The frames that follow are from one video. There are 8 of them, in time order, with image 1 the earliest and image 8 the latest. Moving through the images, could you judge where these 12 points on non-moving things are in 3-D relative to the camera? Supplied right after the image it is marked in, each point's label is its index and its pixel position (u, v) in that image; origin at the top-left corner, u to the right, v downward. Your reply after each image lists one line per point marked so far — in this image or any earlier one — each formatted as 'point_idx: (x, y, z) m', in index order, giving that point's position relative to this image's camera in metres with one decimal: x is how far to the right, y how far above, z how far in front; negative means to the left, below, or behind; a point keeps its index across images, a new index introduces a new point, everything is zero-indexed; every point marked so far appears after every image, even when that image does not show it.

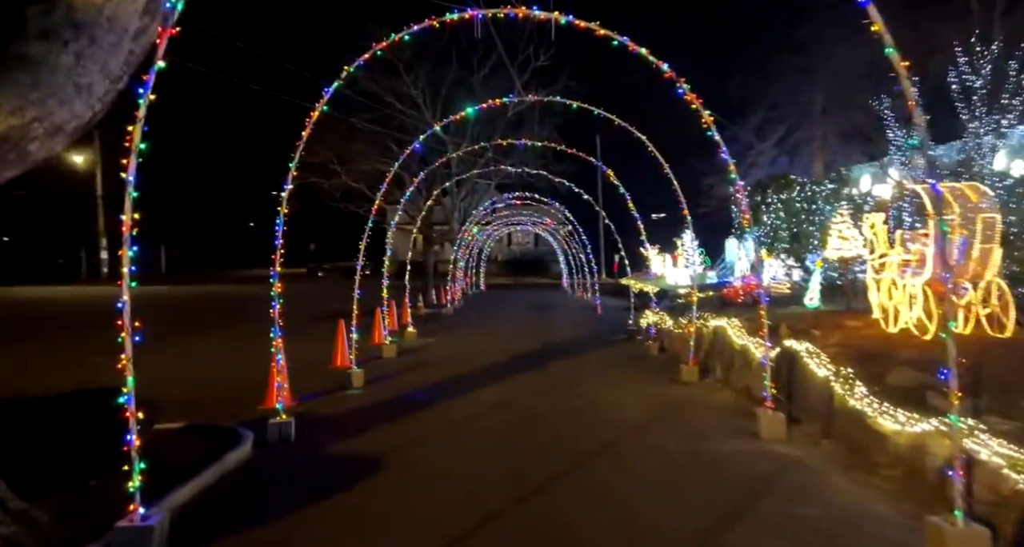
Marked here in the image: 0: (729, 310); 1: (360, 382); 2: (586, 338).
0: (+5.2, -1.0, +13.0) m
1: (-2.9, -2.1, +10.4) m
2: (+2.4, -2.1, +17.0) m
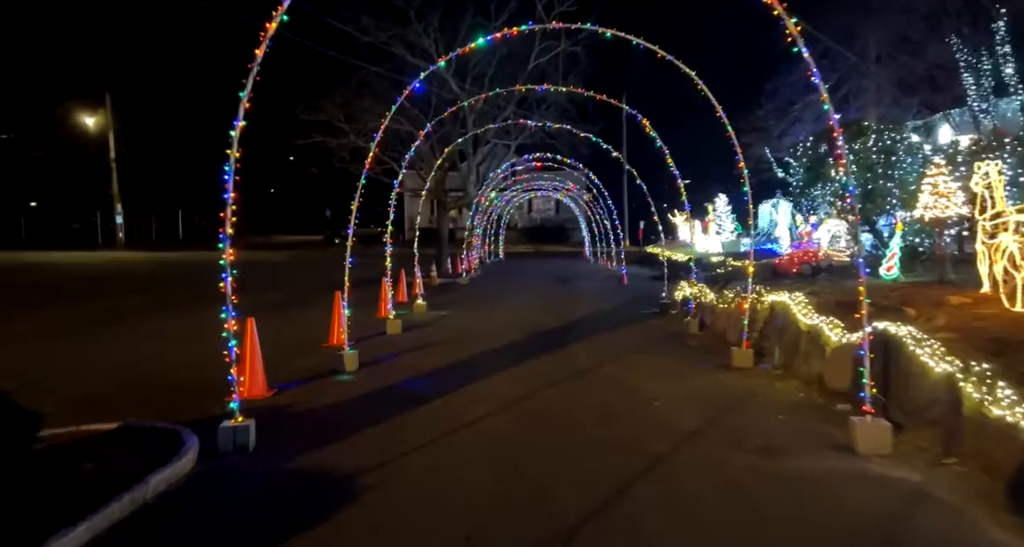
0: (+5.6, -0.3, +11.2) m
1: (-2.6, -1.5, +9.0) m
2: (+3.0, -1.2, +15.4) m
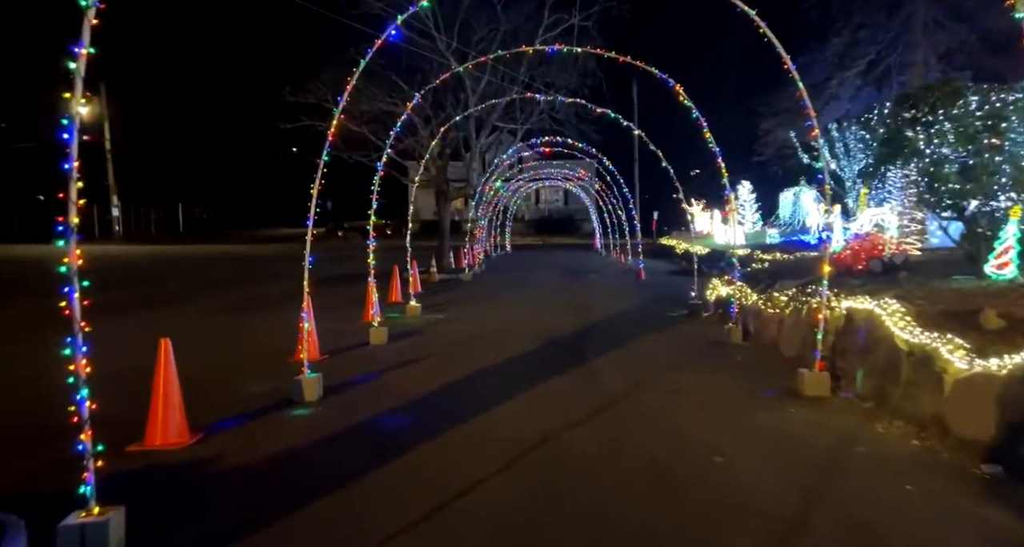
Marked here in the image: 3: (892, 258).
0: (+5.7, -0.2, +9.2) m
1: (-2.5, -1.5, +7.1) m
2: (+3.1, -1.1, +13.5) m
3: (+7.2, +0.2, +10.2) m
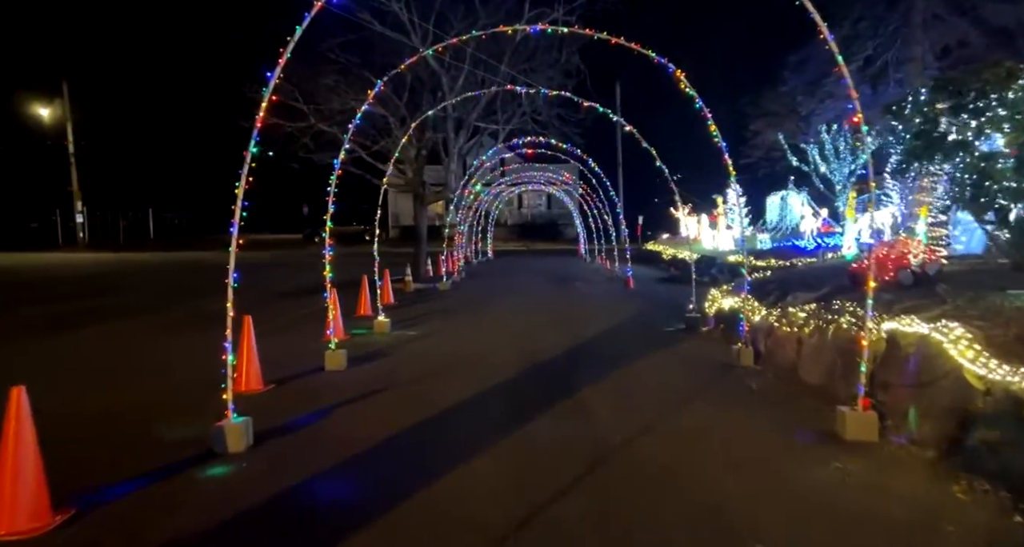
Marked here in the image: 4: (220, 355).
0: (+5.4, -0.4, +8.1) m
1: (-2.8, -1.7, +5.7) m
2: (+2.7, -1.3, +12.2) m
3: (+6.8, +0.1, +9.1) m
4: (-6.7, -1.8, +12.5) m
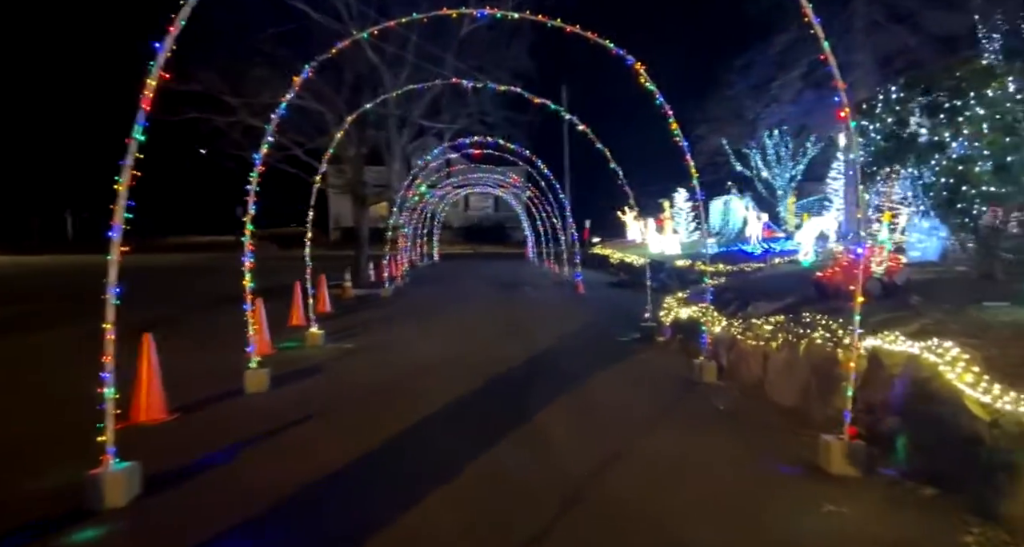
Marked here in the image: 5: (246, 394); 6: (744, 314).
0: (+4.6, -0.5, +7.7) m
1: (-3.2, -1.9, +4.5) m
2: (+1.6, -1.5, +11.5) m
3: (+6.0, -0.1, +8.8) m
4: (-7.8, -2.0, +10.9) m
5: (-4.1, -1.8, +8.9) m
6: (+3.9, -0.7, +9.2) m
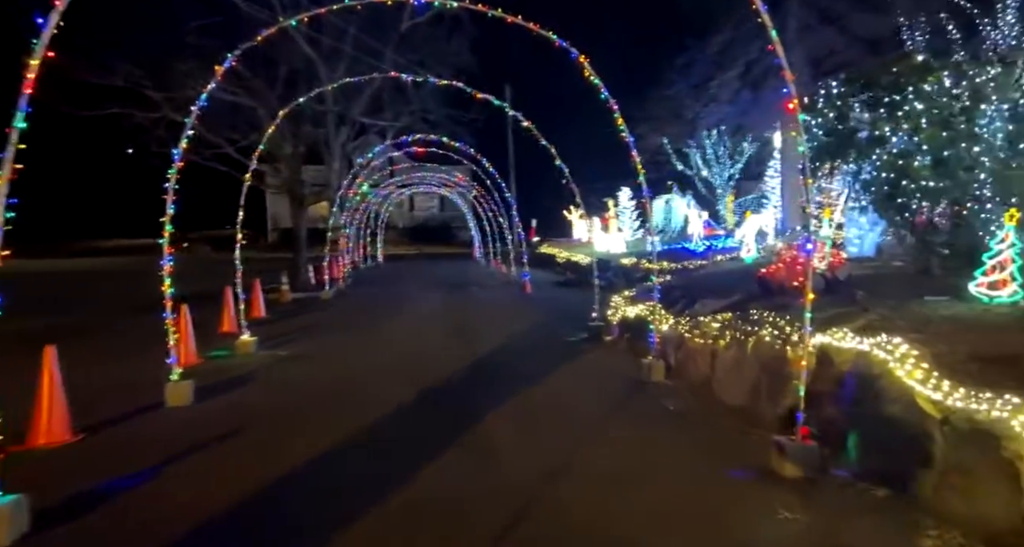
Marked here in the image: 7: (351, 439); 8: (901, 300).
0: (+3.8, -0.5, +7.6) m
1: (-3.7, -1.9, +3.8) m
2: (+0.4, -1.4, +11.2) m
3: (+5.1, 0.0, +8.9) m
4: (-8.8, -2.1, +9.7) m
5: (-4.9, -1.9, +8.0) m
6: (+2.9, -0.6, +9.1) m
7: (-1.9, -1.9, +6.2) m
8: (+4.5, -0.3, +6.4) m
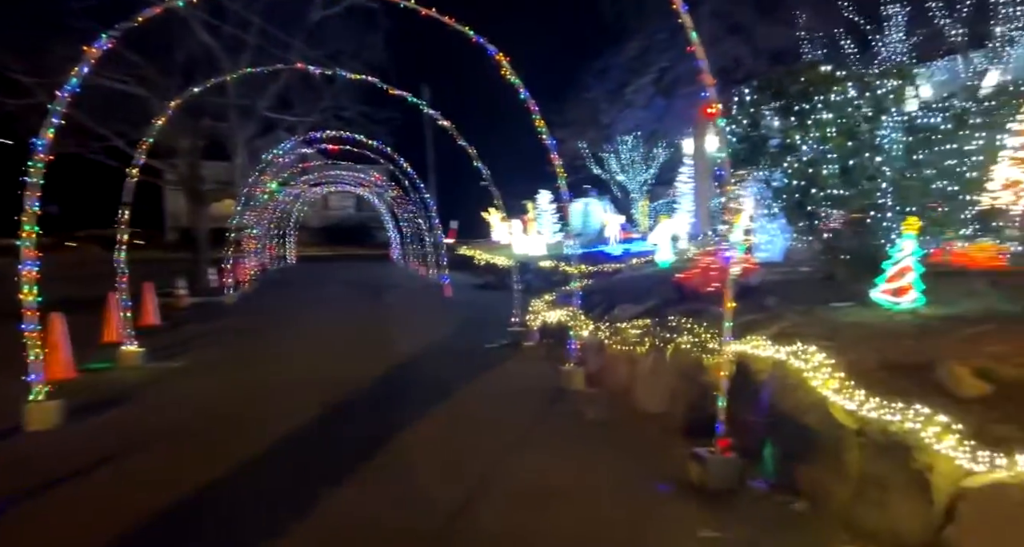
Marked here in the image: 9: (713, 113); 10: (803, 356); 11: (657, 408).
0: (+2.7, -0.6, +7.7) m
1: (-4.2, -2.0, +2.8) m
2: (-1.2, -1.5, +10.7) m
3: (+3.7, -0.1, +9.1) m
4: (-10.1, -2.2, +8.0) m
5: (-6.1, -2.0, +6.8) m
6: (+1.6, -0.7, +9.0) m
7: (-2.8, -2.0, +5.4) m
8: (+3.5, -0.4, +6.6) m
9: (+2.0, +1.6, +5.4) m
10: (+2.5, -0.7, +4.8) m
11: (+1.7, -1.6, +6.6) m
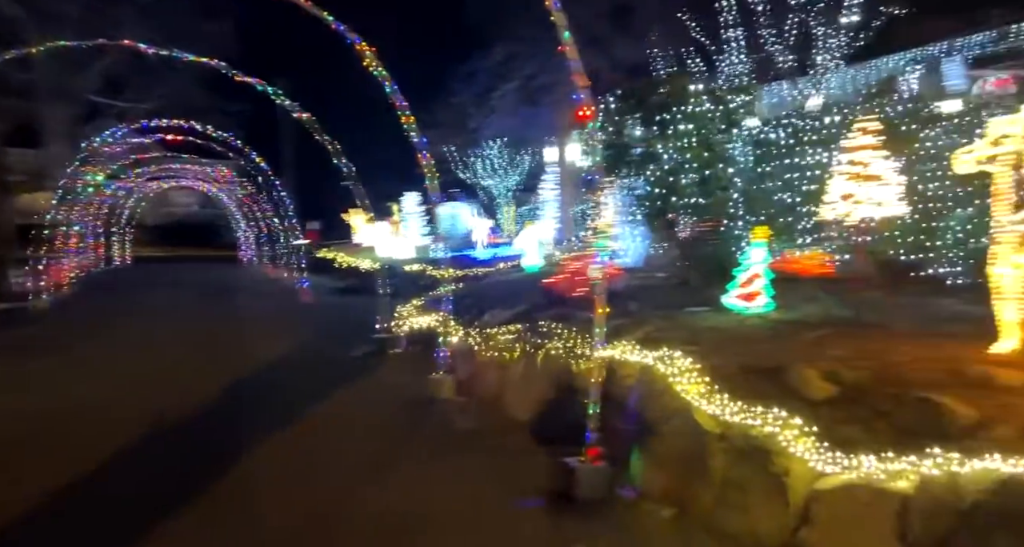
0: (+0.9, -0.6, +7.7) m
1: (-4.7, -2.1, +1.4) m
2: (-3.6, -1.6, +9.8) m
3: (+1.5, -0.1, +9.3) m
4: (-11.7, -2.3, +5.0) m
5: (-7.5, -2.0, +4.8) m
6: (-0.5, -0.8, +8.7) m
7: (-4.0, -2.0, +4.2) m
8: (+1.9, -0.4, +6.8) m
9: (+0.7, +1.5, +5.3) m
10: (+1.3, -0.7, +4.9) m
11: (+0.2, -1.7, +6.4) m
